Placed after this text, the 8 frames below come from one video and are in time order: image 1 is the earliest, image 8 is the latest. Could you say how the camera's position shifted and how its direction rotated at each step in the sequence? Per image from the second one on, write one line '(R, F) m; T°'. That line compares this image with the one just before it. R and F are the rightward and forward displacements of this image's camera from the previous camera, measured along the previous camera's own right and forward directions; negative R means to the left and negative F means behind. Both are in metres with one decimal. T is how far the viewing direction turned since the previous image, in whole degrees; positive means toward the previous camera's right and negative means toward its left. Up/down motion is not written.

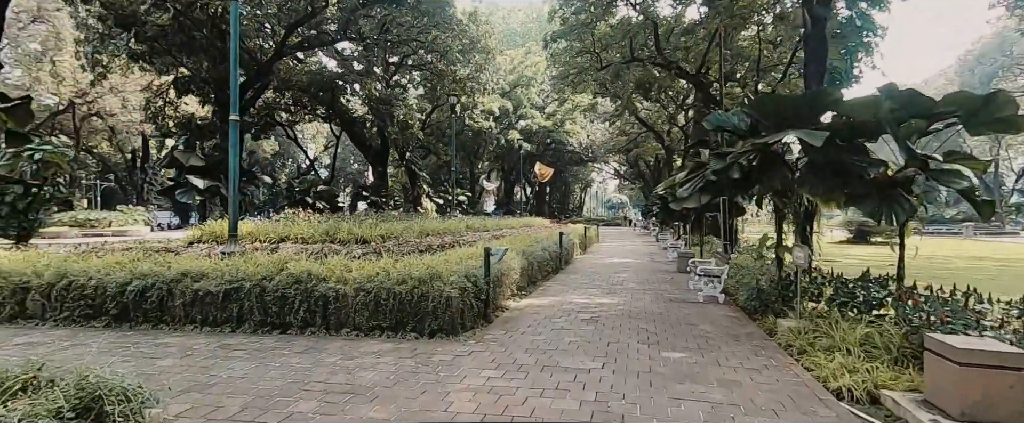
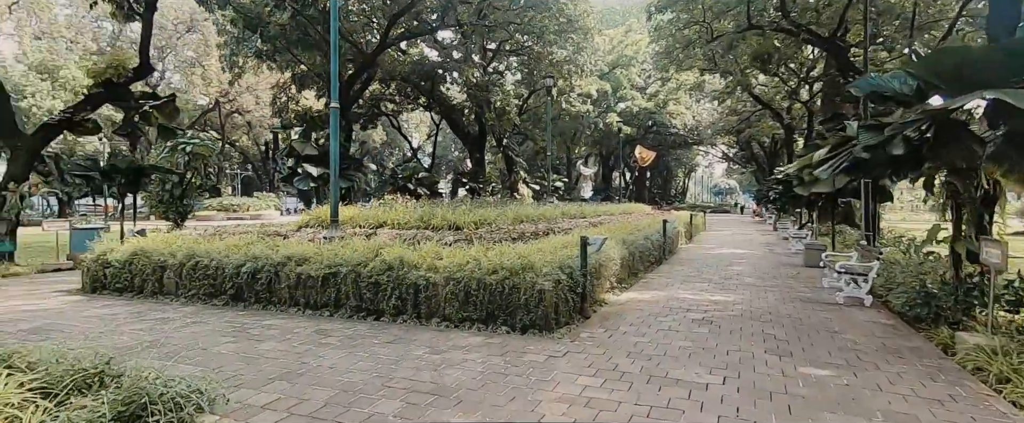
(0.0, +0.3) m; -9°
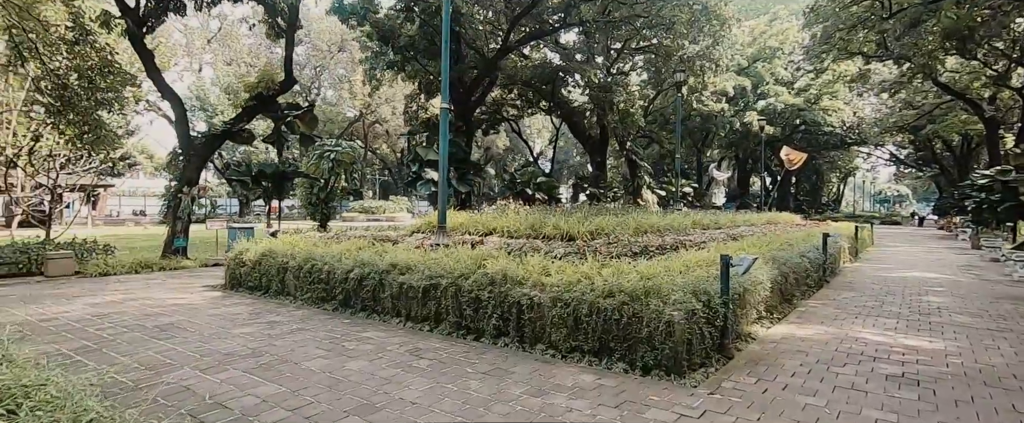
(0.0, +0.6) m; -12°
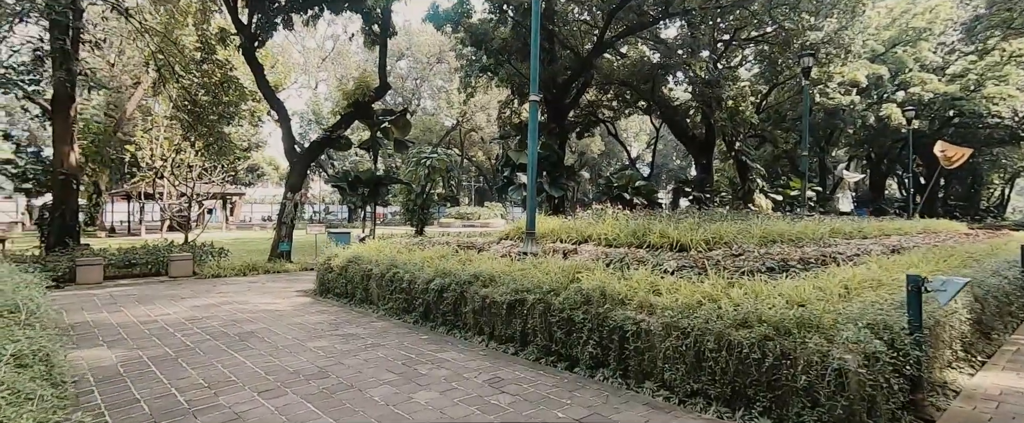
(0.0, +0.6) m; -9°
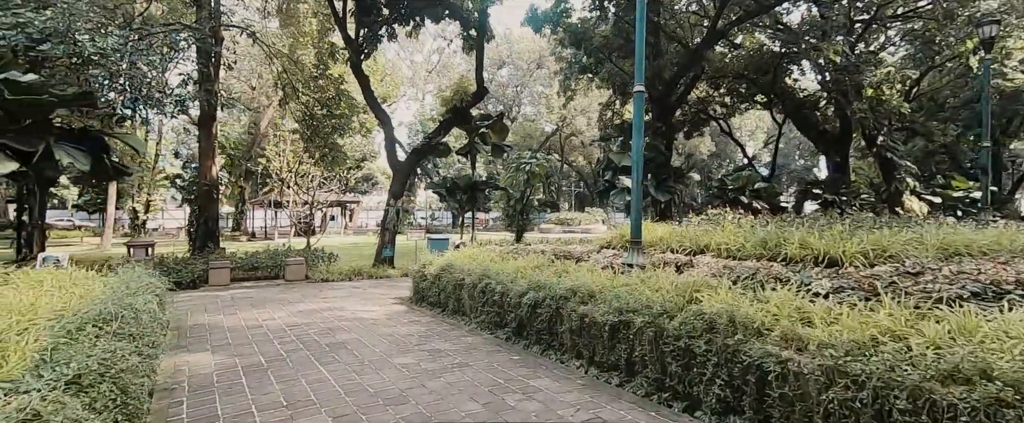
(0.0, +0.5) m; -10°
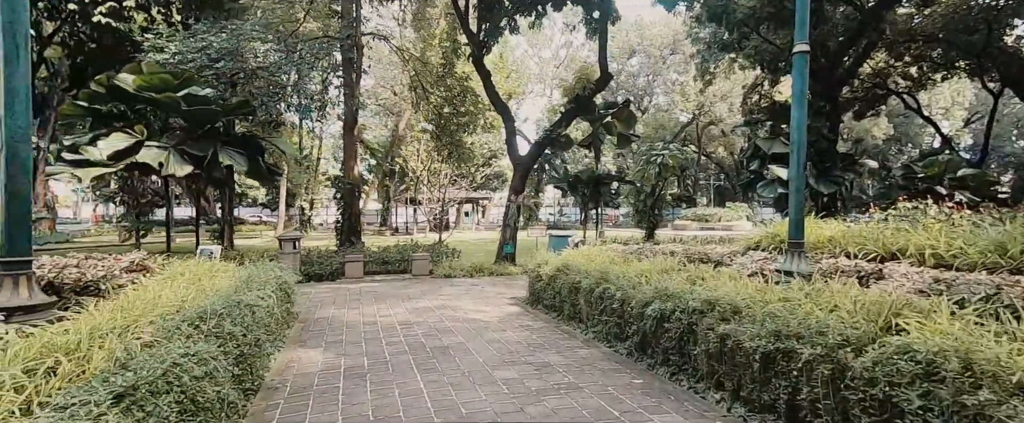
(0.0, +0.6) m; -12°
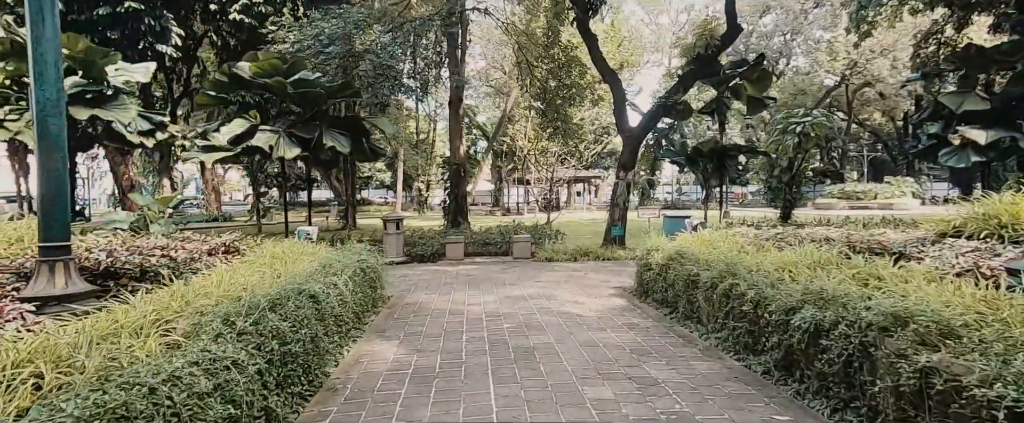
(+0.1, +0.8) m; -11°
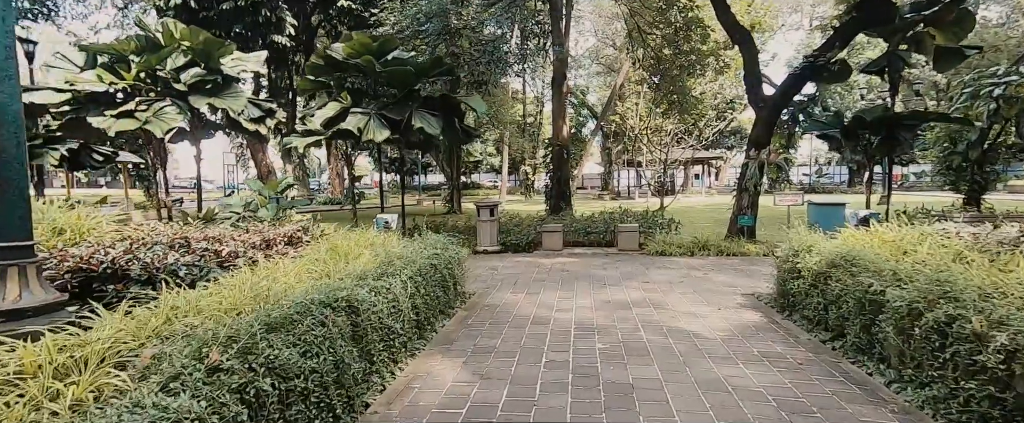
(+0.1, +1.1) m; -11°
